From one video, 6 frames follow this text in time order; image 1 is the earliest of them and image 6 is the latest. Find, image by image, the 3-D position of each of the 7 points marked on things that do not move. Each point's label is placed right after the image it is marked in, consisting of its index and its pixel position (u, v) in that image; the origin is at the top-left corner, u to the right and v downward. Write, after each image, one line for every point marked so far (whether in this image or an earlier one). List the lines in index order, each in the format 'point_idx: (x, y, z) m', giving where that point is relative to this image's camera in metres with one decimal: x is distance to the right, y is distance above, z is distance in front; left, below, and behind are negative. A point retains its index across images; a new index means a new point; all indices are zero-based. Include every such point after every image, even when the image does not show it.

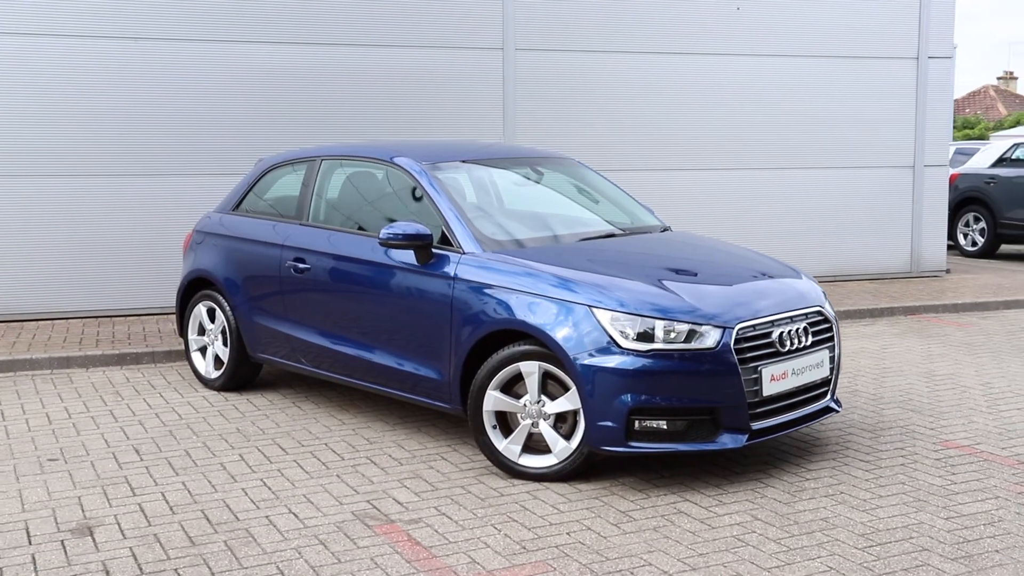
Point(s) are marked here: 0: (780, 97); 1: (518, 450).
0: (+2.9, +2.1, +11.8) m
1: (0.0, -0.8, +5.0) m
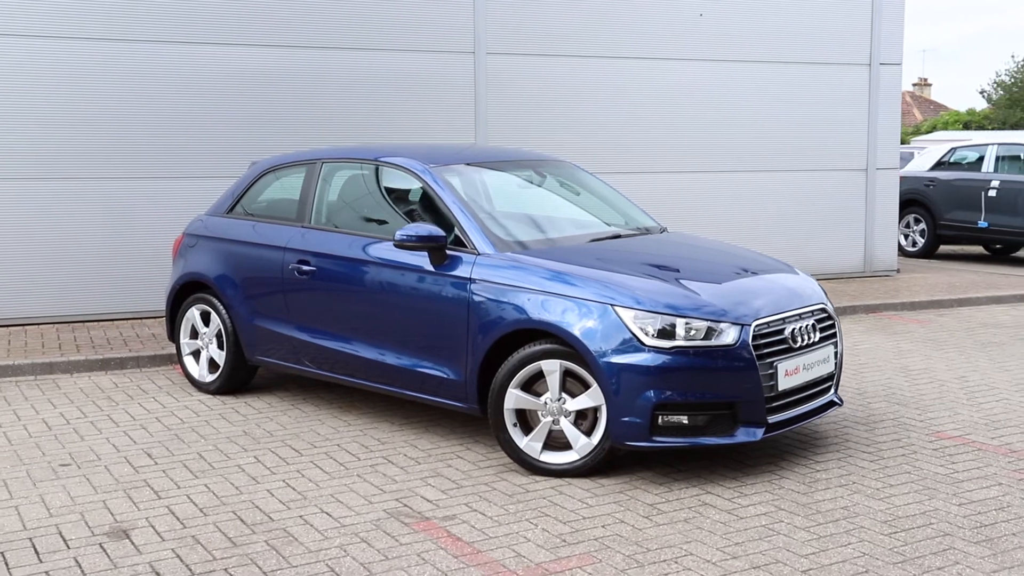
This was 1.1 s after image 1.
0: (+2.5, +2.1, +12.1) m
1: (+0.1, -0.8, +5.1) m
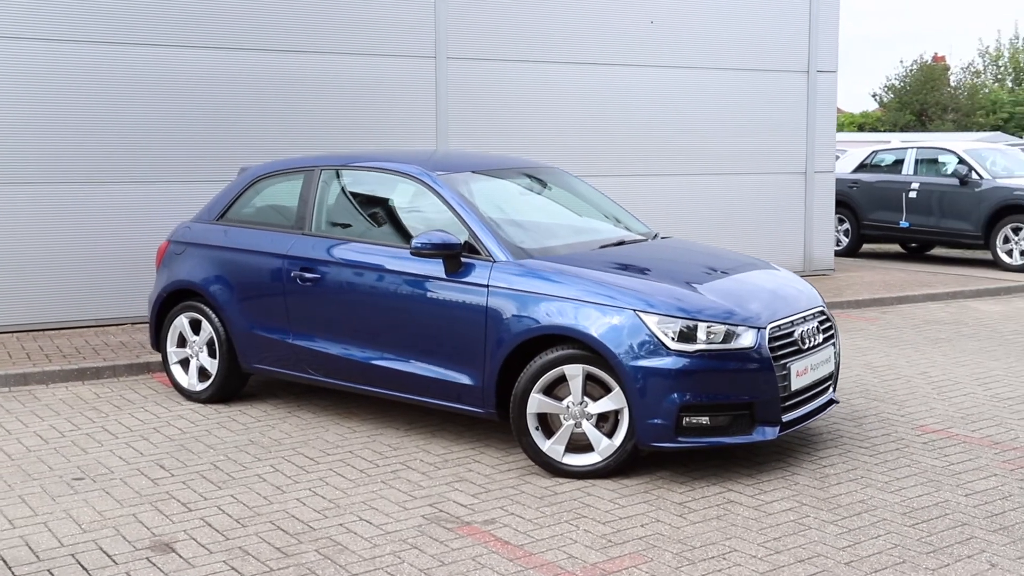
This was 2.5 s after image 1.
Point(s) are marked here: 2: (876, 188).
0: (+2.0, +2.1, +12.3) m
1: (+0.2, -0.8, +5.2) m
2: (+5.9, +1.6, +17.5) m
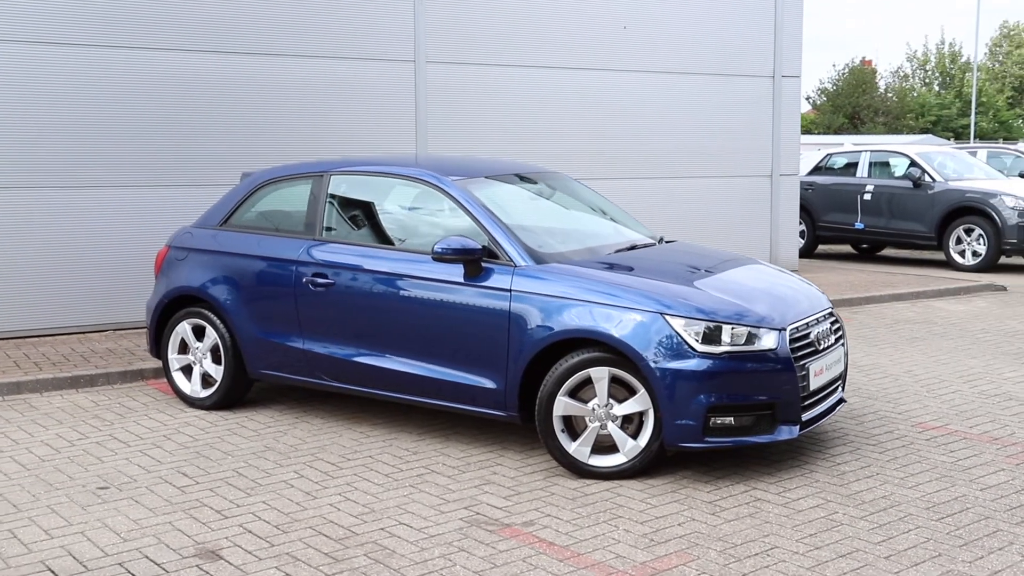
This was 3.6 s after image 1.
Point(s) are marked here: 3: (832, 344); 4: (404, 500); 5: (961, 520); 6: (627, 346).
0: (+1.7, +2.0, +12.5) m
1: (+0.4, -0.8, +5.3) m
2: (+5.3, +1.6, +17.9) m
3: (+1.7, -0.3, +5.7) m
4: (-0.5, -1.0, +5.0) m
5: (+1.9, -1.0, +4.7) m
6: (+0.5, -0.3, +5.1) m
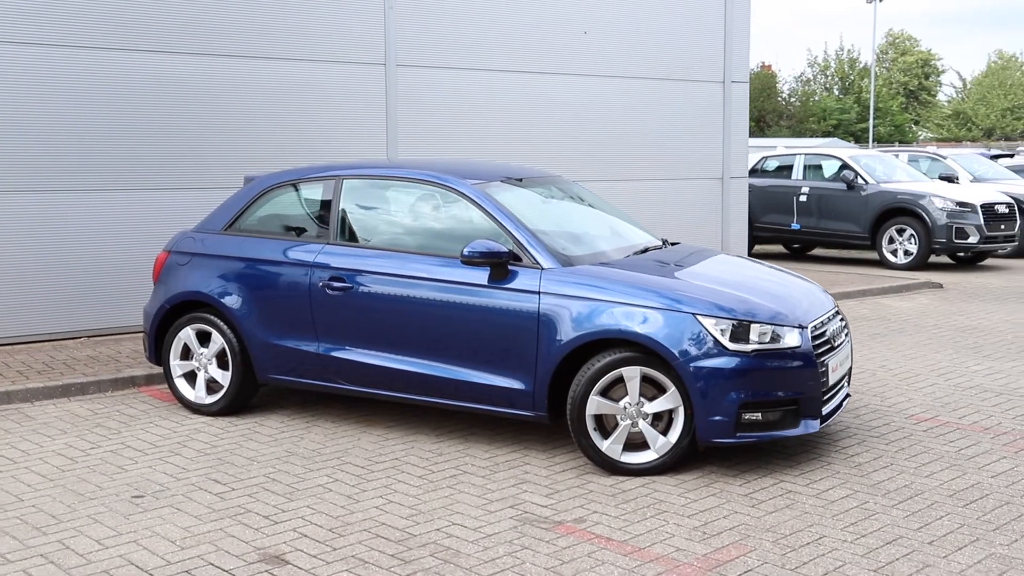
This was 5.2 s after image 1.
0: (+1.2, +2.0, +12.7) m
1: (+0.5, -0.8, +5.4) m
2: (+4.4, +1.6, +18.4) m
3: (+1.8, -0.3, +5.9) m
4: (-0.3, -1.0, +5.0) m
5: (+2.1, -1.0, +4.9) m
6: (+0.7, -0.3, +5.3) m
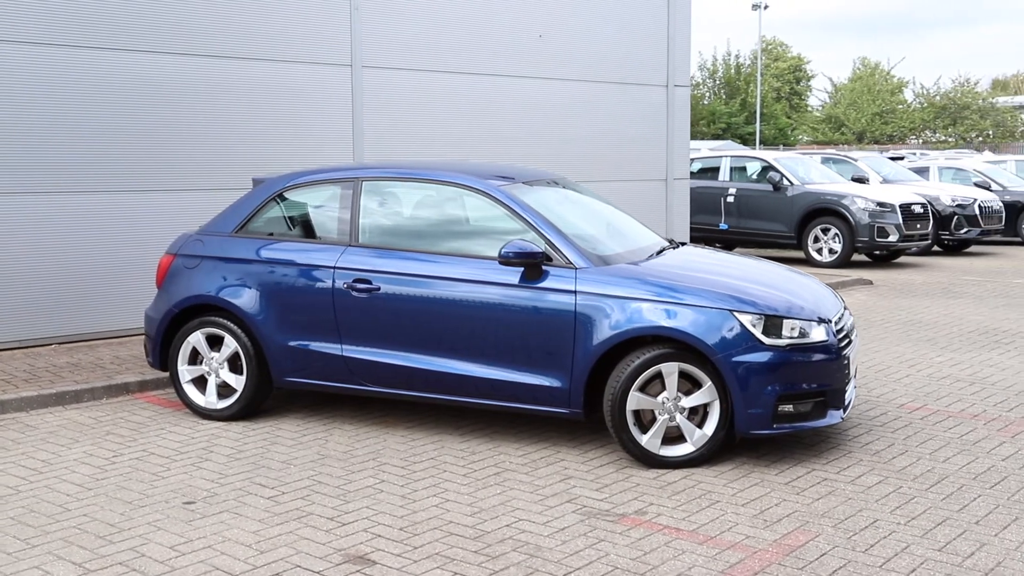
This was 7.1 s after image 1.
0: (+0.7, +2.0, +12.9) m
1: (+0.7, -0.8, +5.6) m
2: (+3.3, +1.7, +18.9) m
3: (+1.9, -0.3, +6.2) m
4: (0.0, -1.0, +5.1) m
5: (+2.4, -1.0, +5.2) m
6: (+0.9, -0.3, +5.5) m
